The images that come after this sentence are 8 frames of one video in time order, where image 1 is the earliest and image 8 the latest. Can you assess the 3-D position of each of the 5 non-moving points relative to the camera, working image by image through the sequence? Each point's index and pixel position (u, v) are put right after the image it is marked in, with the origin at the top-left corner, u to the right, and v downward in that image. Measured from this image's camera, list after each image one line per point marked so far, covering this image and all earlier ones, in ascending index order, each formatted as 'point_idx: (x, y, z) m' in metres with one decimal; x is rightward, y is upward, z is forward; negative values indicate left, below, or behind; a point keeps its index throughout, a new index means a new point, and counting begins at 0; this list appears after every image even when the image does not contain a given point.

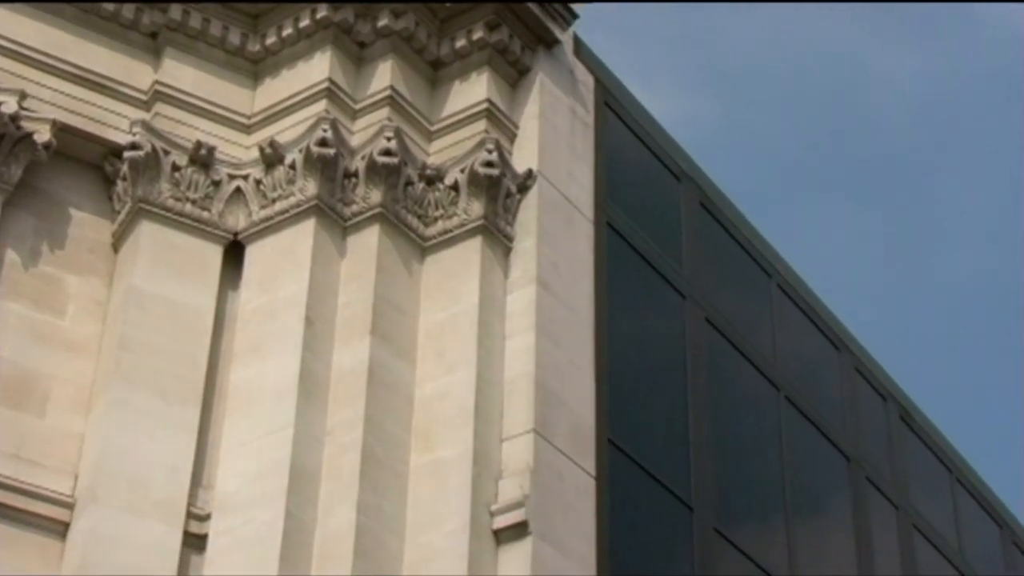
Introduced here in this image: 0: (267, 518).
0: (-2.5, -2.4, +18.6) m
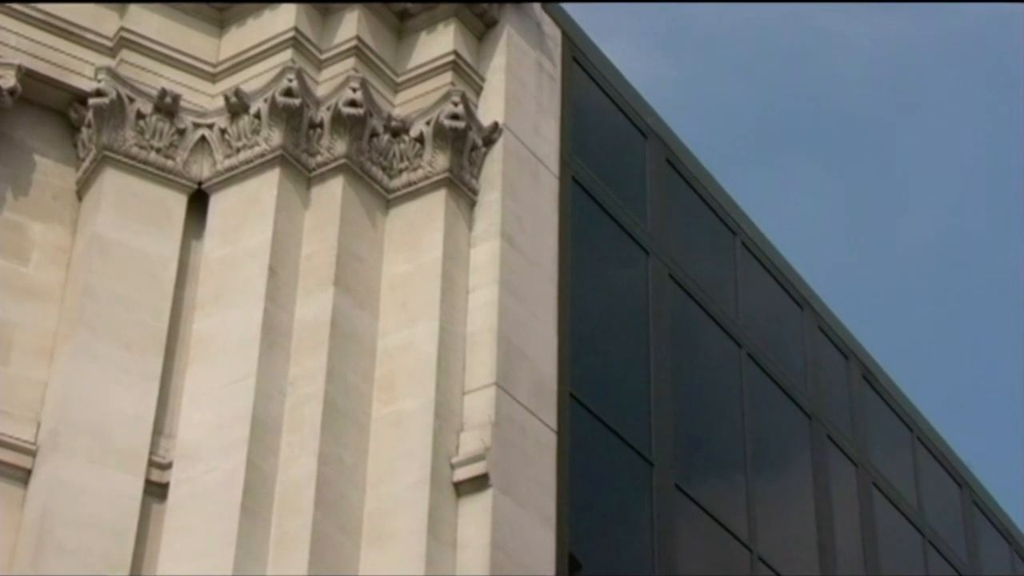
0: (-3.0, -1.9, +18.6) m
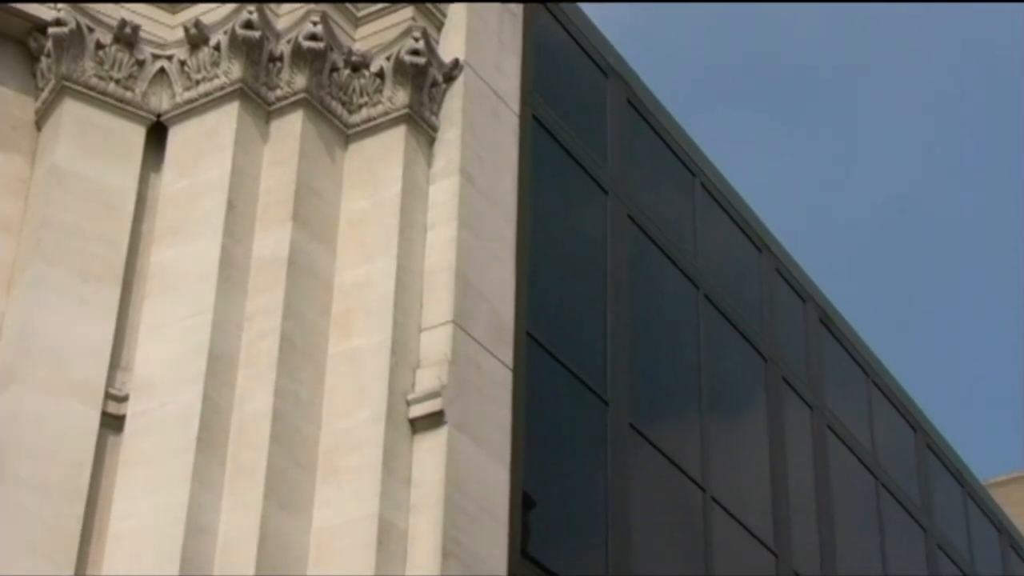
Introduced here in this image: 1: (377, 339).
0: (-3.5, -1.2, +18.6) m
1: (-1.5, -0.5, +19.0) m
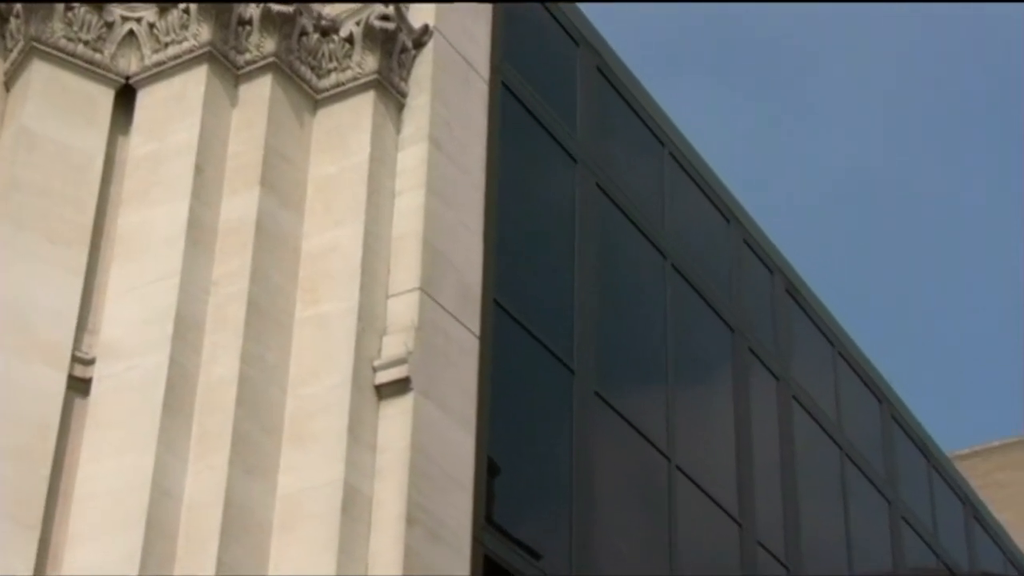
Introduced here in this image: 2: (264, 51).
0: (-3.8, -0.8, +18.6) m
1: (-1.8, -0.2, +19.0) m
2: (-2.8, +2.7, +20.0) m
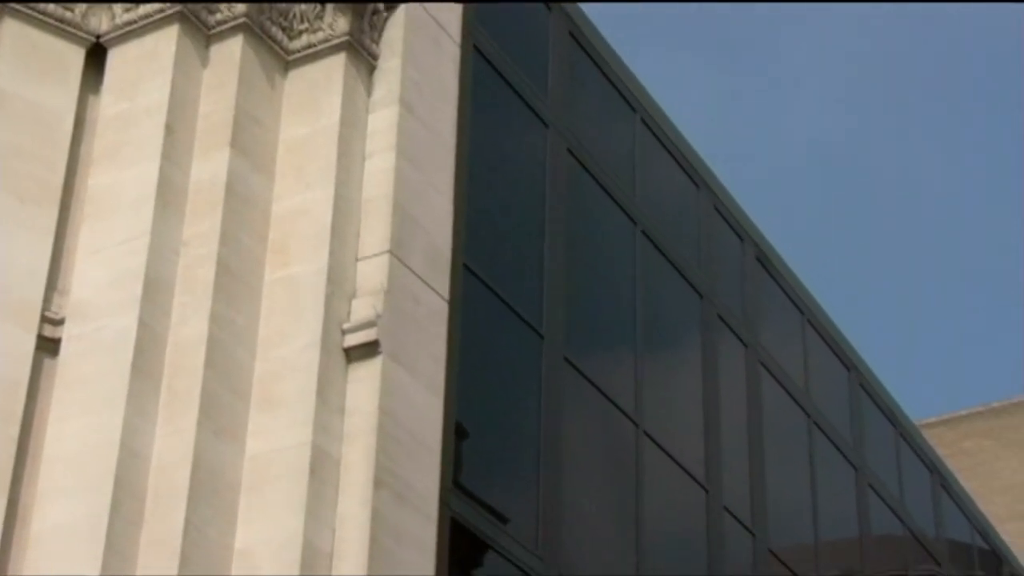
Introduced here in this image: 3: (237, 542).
0: (-4.2, -0.4, +18.6) m
1: (-2.2, +0.2, +18.9) m
2: (-3.1, +3.1, +19.9) m
3: (-2.7, -2.6, +17.8) m
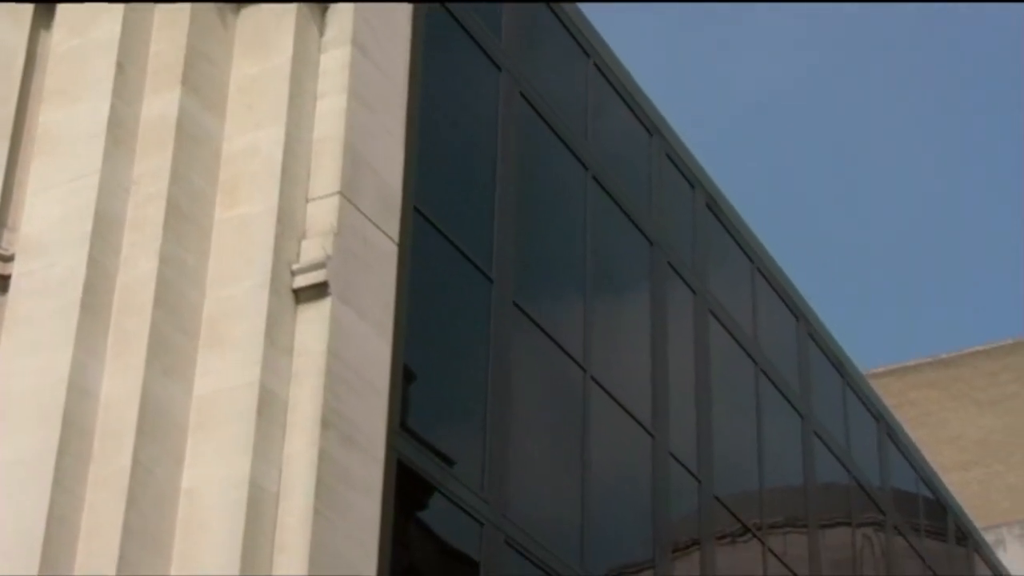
0: (-4.7, +0.3, +18.5) m
1: (-2.7, +0.9, +18.9) m
2: (-3.6, +3.8, +19.8) m
3: (-3.3, -2.0, +17.8) m
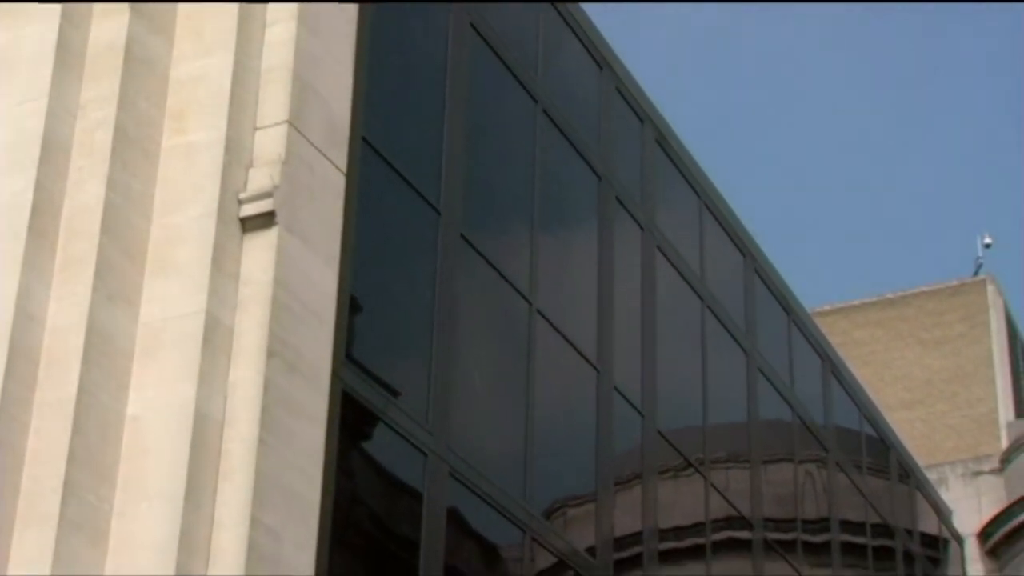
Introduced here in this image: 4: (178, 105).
0: (-5.3, +1.1, +18.4) m
1: (-3.3, +1.7, +18.8) m
2: (-4.2, +4.6, +19.6) m
3: (-3.9, -1.2, +17.8) m
4: (-3.7, +2.0, +19.2) m
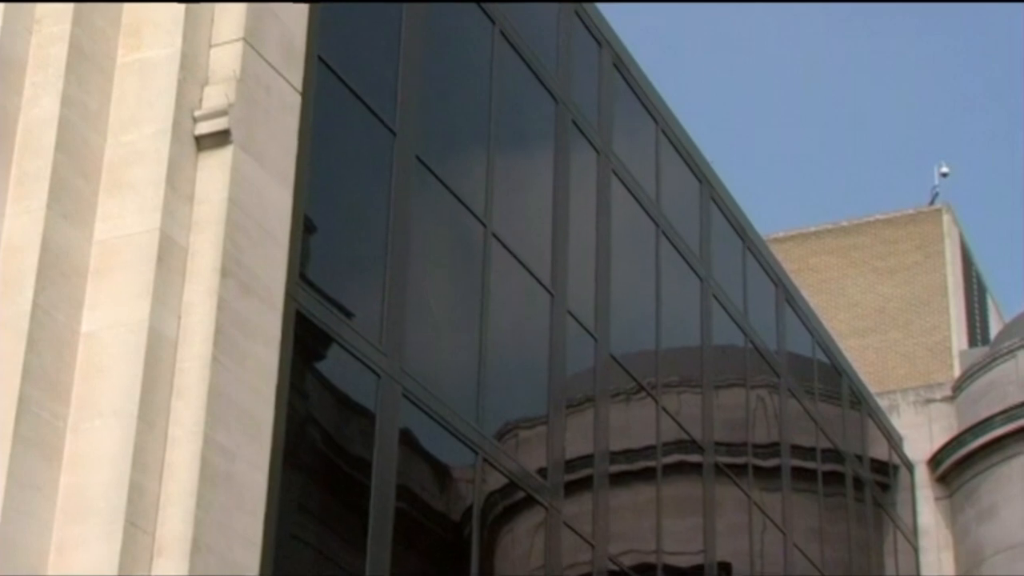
0: (-5.8, +2.0, +18.3) m
1: (-3.7, +2.5, +18.7) m
2: (-4.6, +5.6, +19.3) m
3: (-4.4, -0.4, +17.8) m
4: (-4.1, +2.9, +19.0) m
